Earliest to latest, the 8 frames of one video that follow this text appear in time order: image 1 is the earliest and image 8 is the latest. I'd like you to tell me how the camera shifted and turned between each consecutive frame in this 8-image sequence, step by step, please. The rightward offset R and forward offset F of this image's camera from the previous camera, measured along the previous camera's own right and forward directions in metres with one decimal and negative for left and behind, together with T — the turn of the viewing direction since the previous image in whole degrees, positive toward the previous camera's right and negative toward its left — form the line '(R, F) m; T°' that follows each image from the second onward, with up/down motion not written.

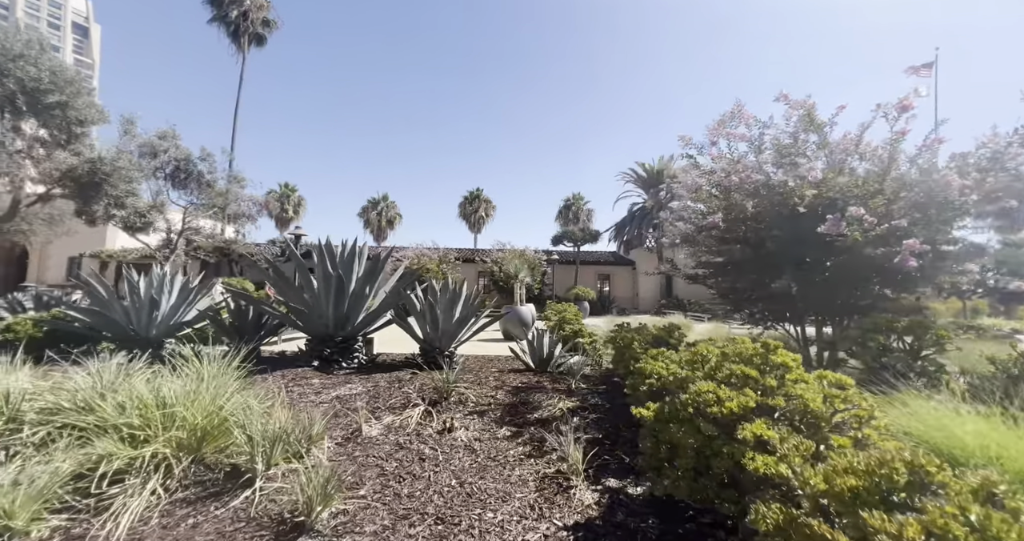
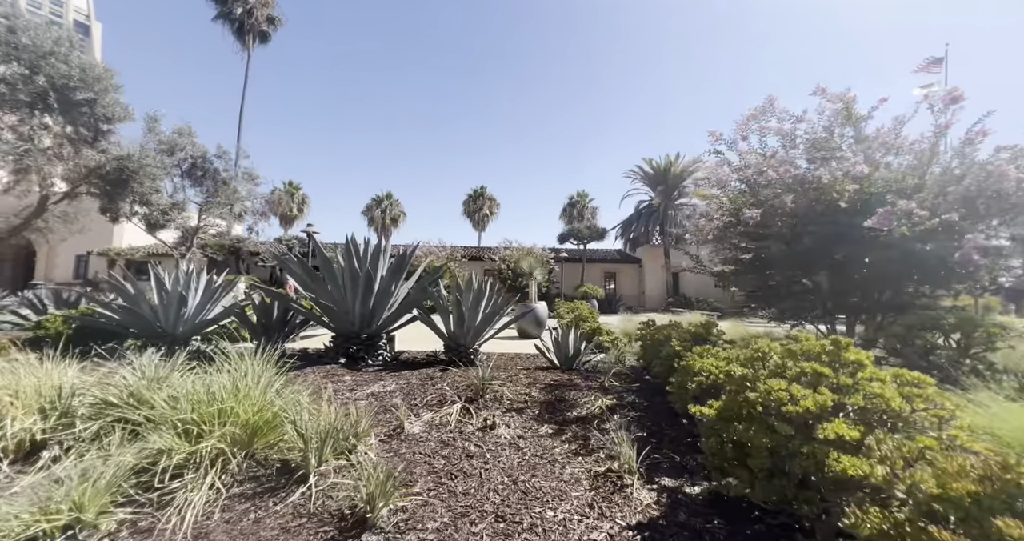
(-0.2, 0.0) m; -1°
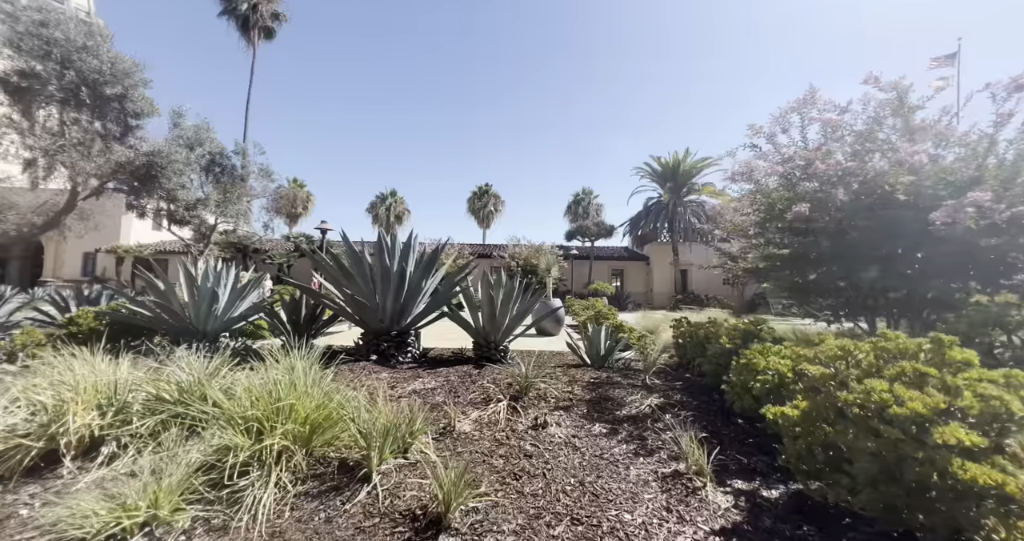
(-0.3, +0.1) m; -1°
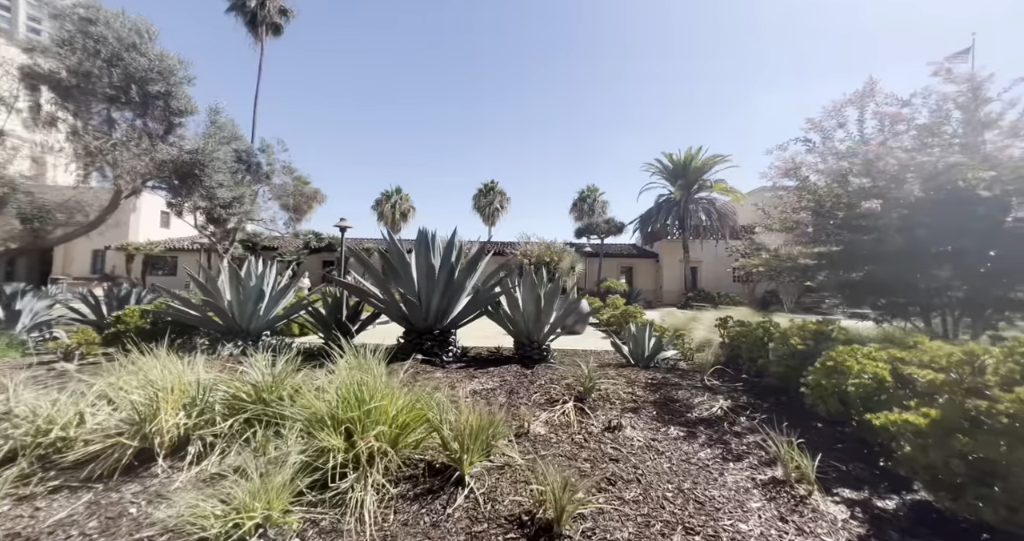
(-0.4, 0.0) m; -1°
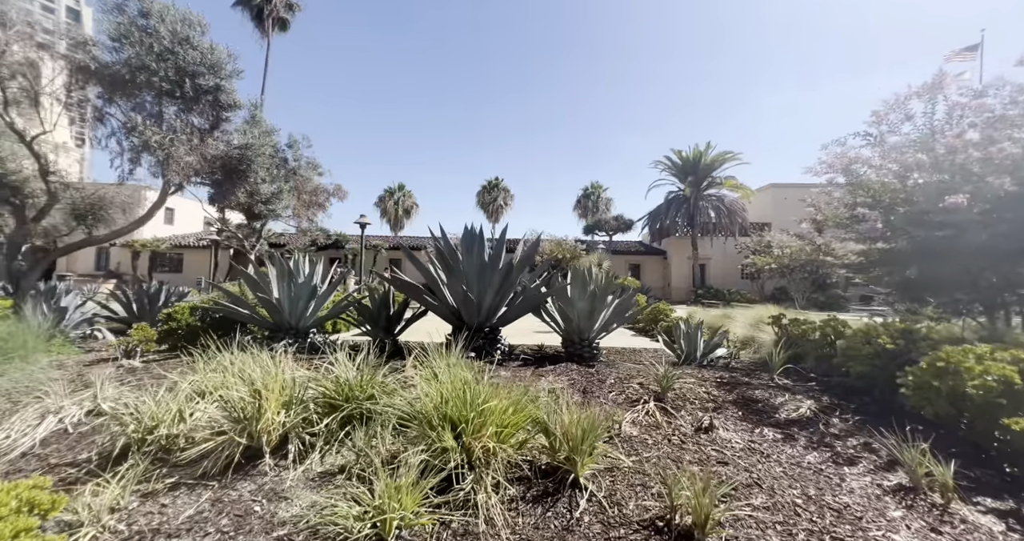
(-0.5, +0.1) m; -1°
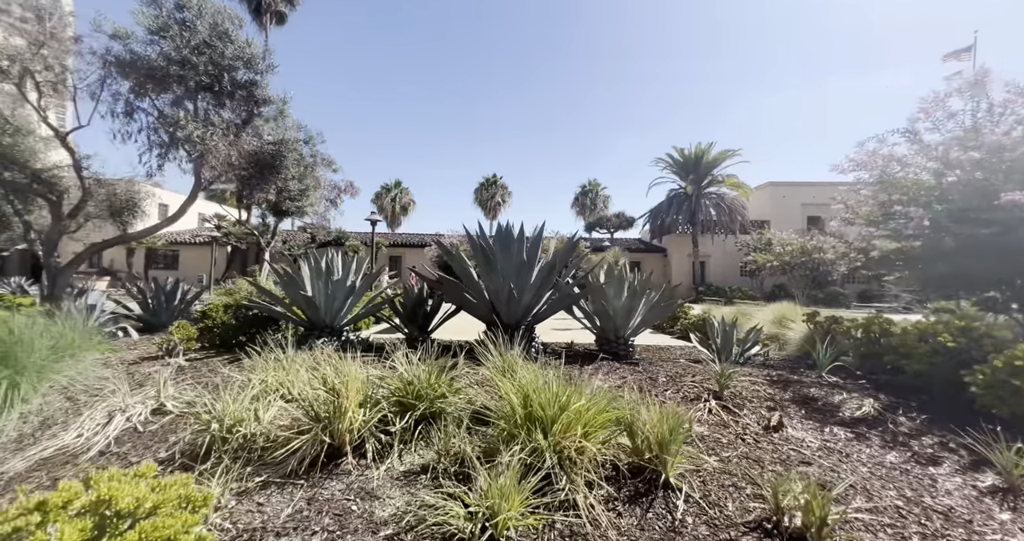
(-0.4, 0.0) m; 0°
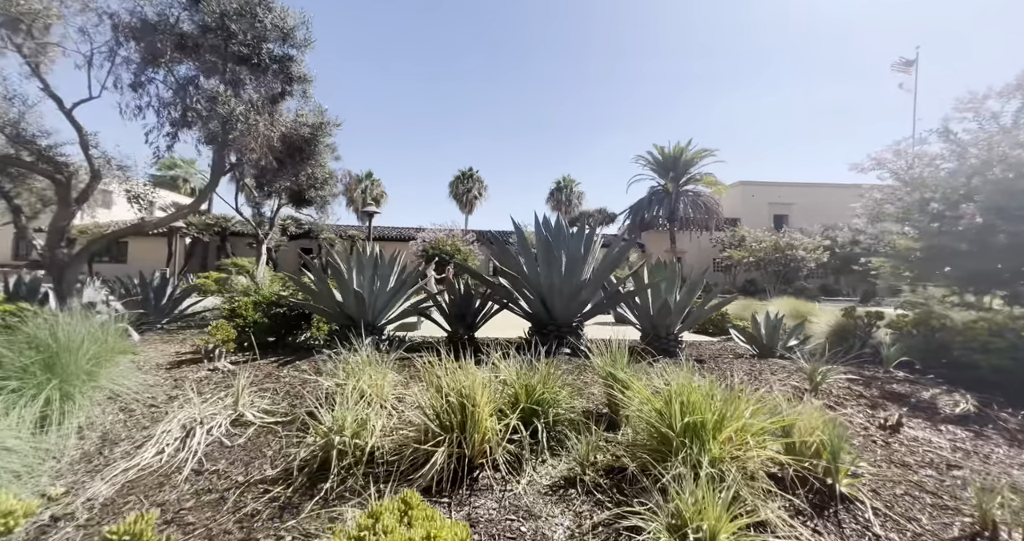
(-0.8, +0.2) m; +3°
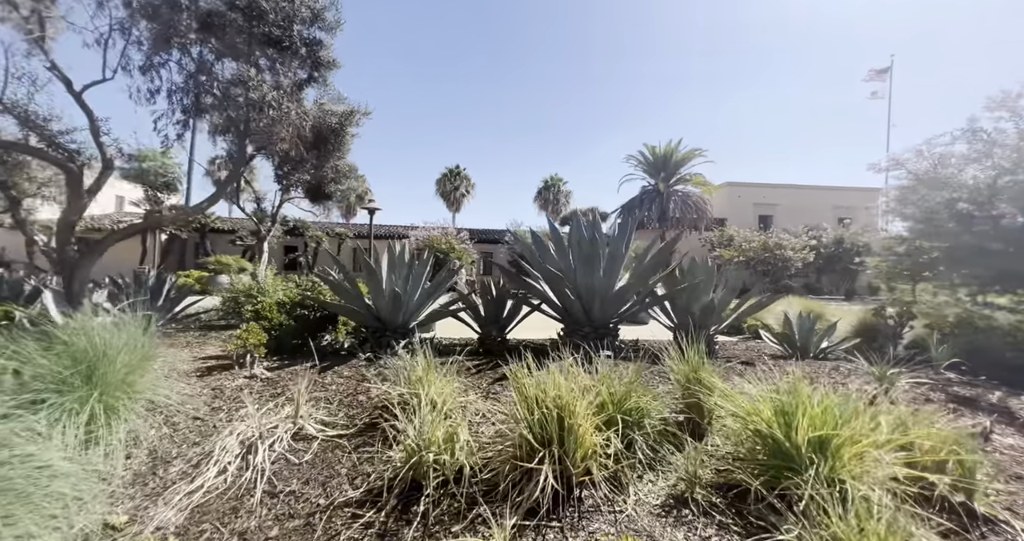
(-0.5, +0.2) m; +1°
